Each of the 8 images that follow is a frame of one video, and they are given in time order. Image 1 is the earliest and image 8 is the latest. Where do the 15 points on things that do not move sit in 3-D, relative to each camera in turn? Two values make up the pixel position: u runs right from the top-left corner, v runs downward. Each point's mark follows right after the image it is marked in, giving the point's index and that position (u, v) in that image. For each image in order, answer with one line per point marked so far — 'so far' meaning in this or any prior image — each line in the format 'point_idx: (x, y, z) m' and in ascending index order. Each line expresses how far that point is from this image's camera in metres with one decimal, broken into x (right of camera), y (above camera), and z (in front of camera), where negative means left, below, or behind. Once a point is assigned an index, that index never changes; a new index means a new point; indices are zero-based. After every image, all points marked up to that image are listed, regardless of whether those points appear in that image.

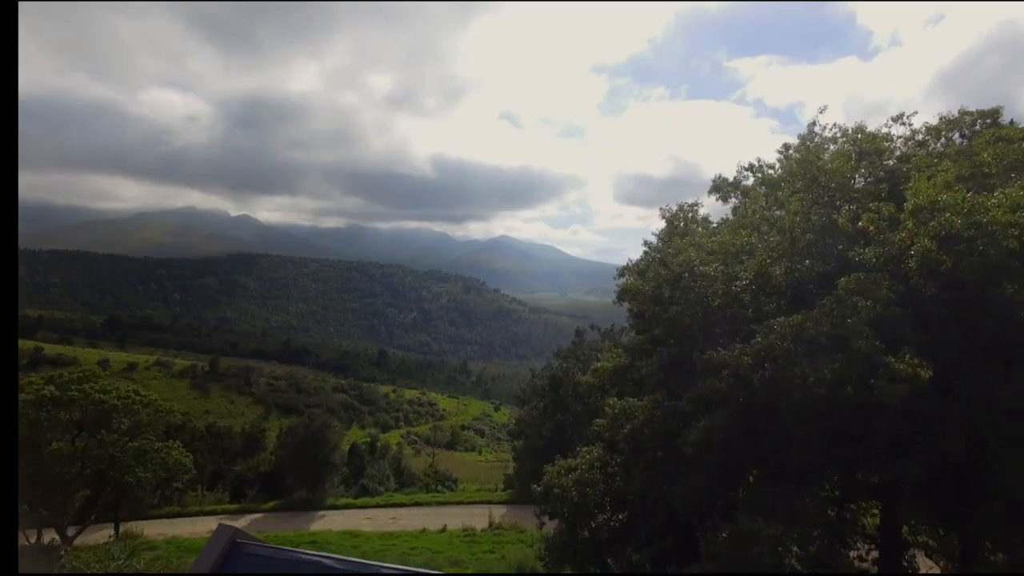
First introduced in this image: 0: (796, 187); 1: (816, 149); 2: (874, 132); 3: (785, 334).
0: (+5.2, +1.8, +11.0) m
1: (+6.0, +2.6, +11.5) m
2: (+7.3, +3.1, +12.0) m
3: (+3.9, -0.7, +8.5) m
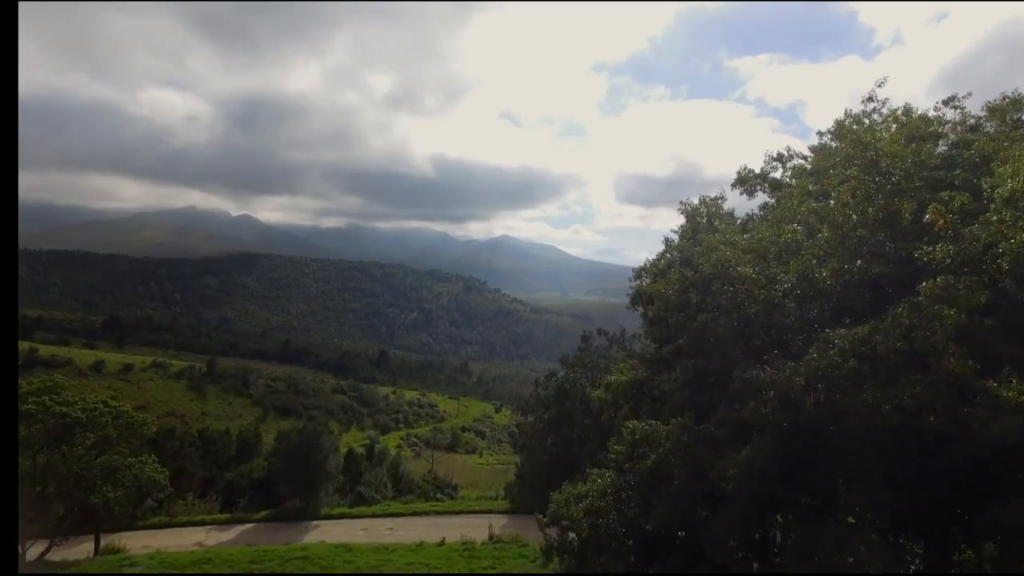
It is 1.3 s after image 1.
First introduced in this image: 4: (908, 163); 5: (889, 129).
0: (+5.3, +1.7, +9.5) m
1: (+6.0, +2.5, +10.0) m
2: (+7.3, +3.0, +10.5) m
3: (+3.9, -0.8, +7.0) m
4: (+6.0, +1.8, +8.9) m
5: (+6.5, +2.7, +10.3) m
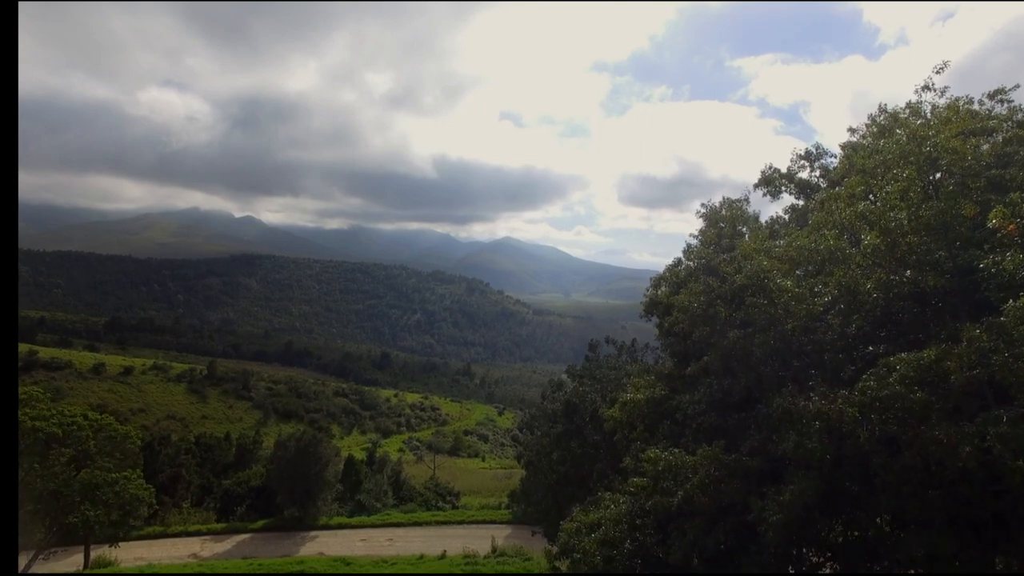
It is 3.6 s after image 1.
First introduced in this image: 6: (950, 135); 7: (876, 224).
0: (+5.4, +1.6, +8.6) m
1: (+6.1, +2.3, +9.0) m
2: (+7.4, +2.8, +9.5) m
3: (+4.0, -0.9, +6.1) m
4: (+6.0, +1.6, +7.9) m
5: (+6.6, +2.5, +9.3) m
6: (+6.0, +2.0, +8.1) m
7: (+4.9, +0.8, +8.0) m
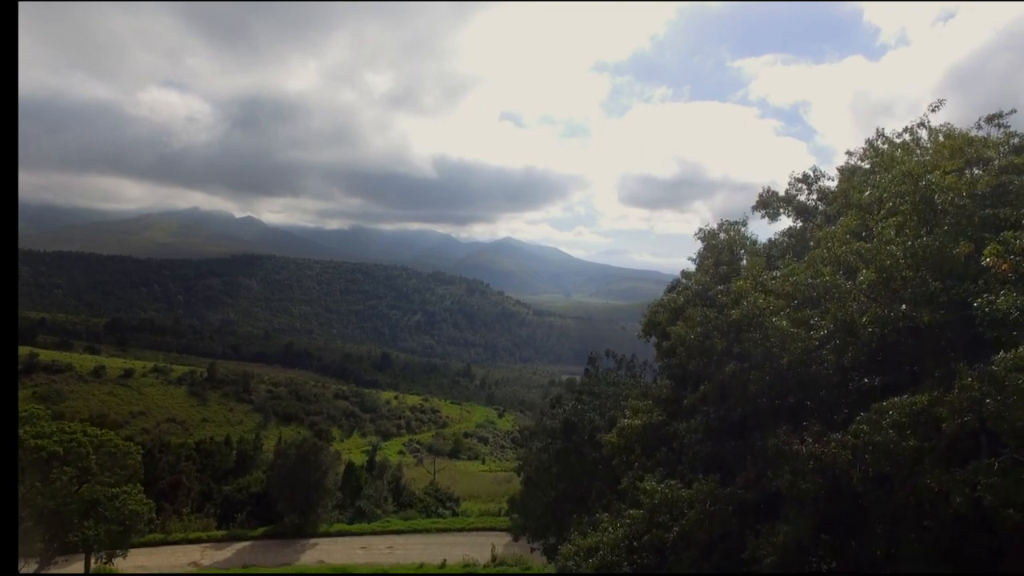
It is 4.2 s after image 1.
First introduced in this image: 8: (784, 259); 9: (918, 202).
0: (+5.4, +1.1, +8.6) m
1: (+6.1, +1.9, +9.0) m
2: (+7.4, +2.4, +9.6) m
3: (+4.0, -1.4, +6.1) m
4: (+6.0, +1.1, +8.0) m
5: (+6.6, +2.1, +9.3) m
6: (+5.9, +1.5, +8.1) m
7: (+4.8, +0.3, +8.0) m
8: (+5.2, +0.7, +11.6) m
9: (+5.6, +1.1, +8.3) m
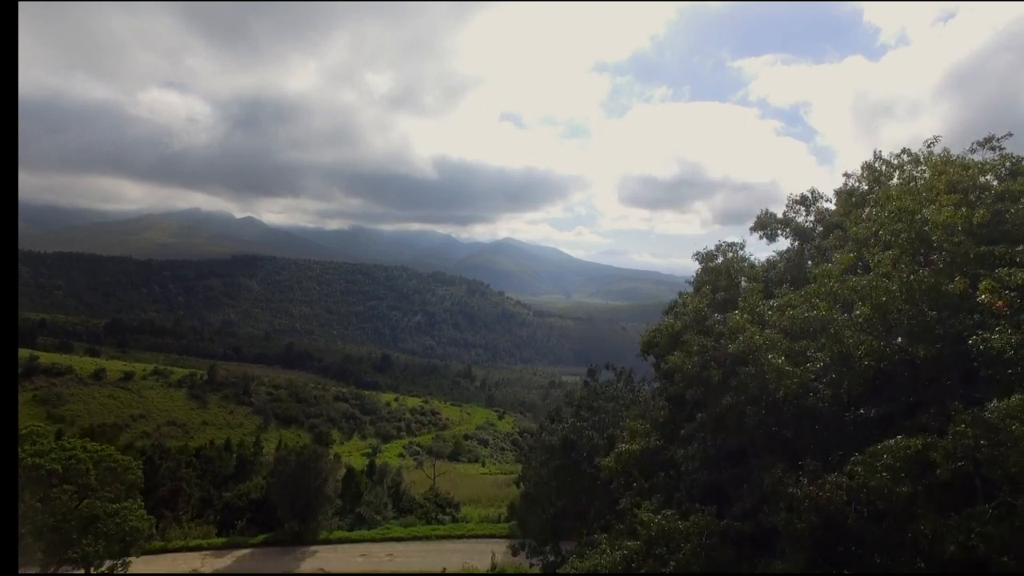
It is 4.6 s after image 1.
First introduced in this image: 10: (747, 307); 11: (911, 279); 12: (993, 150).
0: (+5.3, +0.7, +8.6) m
1: (+6.0, +1.4, +9.1) m
2: (+7.4, +2.0, +9.6) m
3: (+3.9, -1.8, +6.1) m
4: (+6.0, +0.7, +8.0) m
5: (+6.6, +1.6, +9.4) m
6: (+5.9, +1.1, +8.2) m
7: (+4.8, -0.1, +8.1) m
8: (+5.2, +0.2, +11.6) m
9: (+5.6, +0.7, +8.3) m
10: (+4.0, -0.3, +10.3) m
11: (+5.2, +0.1, +7.7) m
12: (+9.3, +2.7, +11.6) m
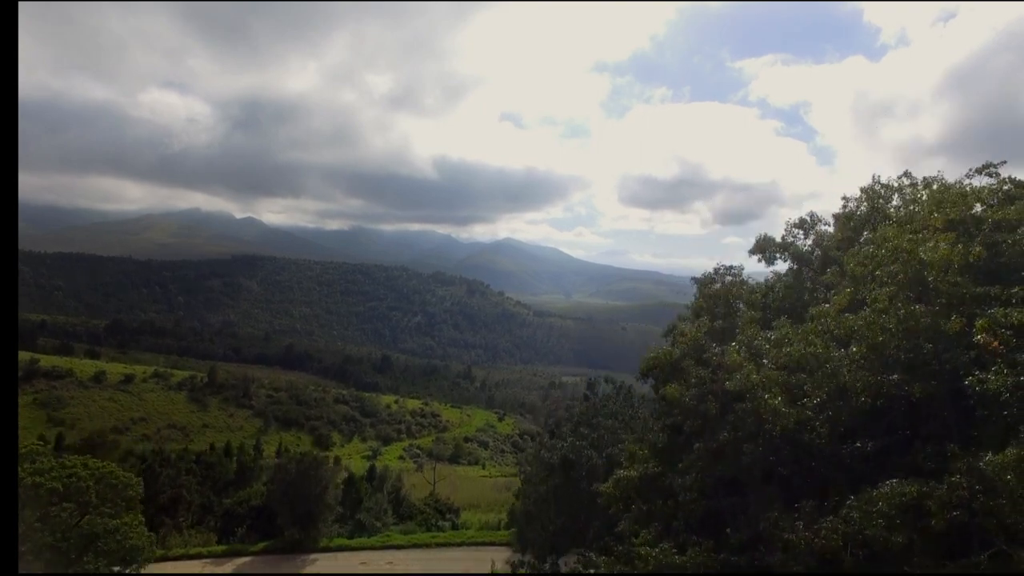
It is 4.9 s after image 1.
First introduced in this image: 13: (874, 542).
0: (+5.3, +0.2, +8.7) m
1: (+6.0, +1.0, +9.1) m
2: (+7.3, +1.5, +9.6) m
3: (+3.9, -2.3, +6.2) m
4: (+5.9, +0.2, +8.0) m
5: (+6.5, +1.2, +9.4) m
6: (+5.9, +0.6, +8.2) m
7: (+4.8, -0.6, +8.1) m
8: (+5.2, -0.2, +11.6) m
9: (+5.6, +0.2, +8.4) m
10: (+4.0, -0.8, +10.3) m
11: (+5.1, -0.4, +7.7) m
12: (+9.3, +2.2, +11.6) m
13: (+3.8, -2.6, +6.2) m
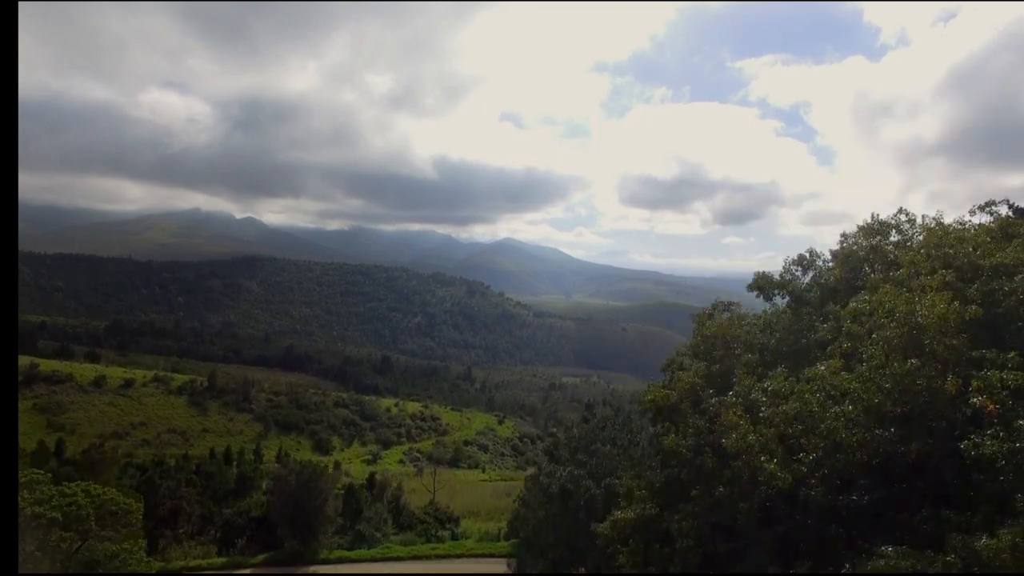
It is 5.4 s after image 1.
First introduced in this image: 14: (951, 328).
0: (+5.3, -0.5, +8.7) m
1: (+6.0, +0.2, +9.1) m
2: (+7.3, +0.7, +9.6) m
3: (+3.9, -3.0, +6.2) m
4: (+5.9, -0.5, +8.0) m
5: (+6.5, +0.4, +9.4) m
6: (+5.8, -0.1, +8.2) m
7: (+4.7, -1.3, +8.1) m
8: (+5.1, -1.0, +11.6) m
9: (+5.5, -0.6, +8.4) m
10: (+4.0, -1.5, +10.3) m
11: (+5.1, -1.1, +7.8) m
12: (+9.3, +1.5, +11.6) m
13: (+3.8, -3.4, +6.2) m
14: (+6.2, -0.4, +8.2) m
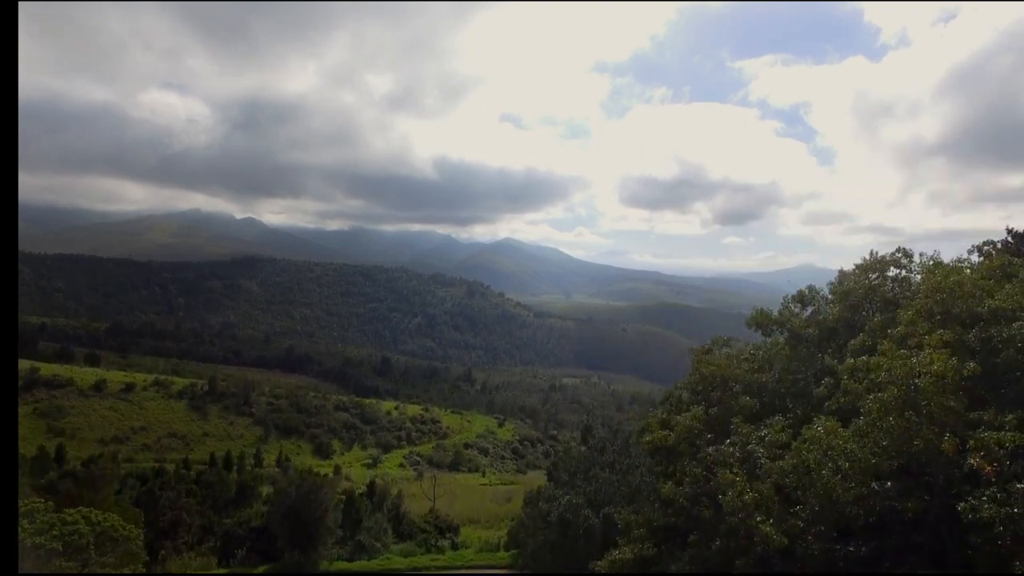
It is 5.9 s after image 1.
0: (+5.2, -1.3, +8.7) m
1: (+6.0, -0.5, +9.1) m
2: (+7.3, 0.0, +9.7) m
3: (+3.9, -3.8, +6.2) m
4: (+5.9, -1.2, +8.1) m
5: (+6.5, -0.3, +9.4) m
6: (+5.8, -0.9, +8.2) m
7: (+4.7, -2.0, +8.1) m
8: (+5.1, -1.7, +11.7) m
9: (+5.5, -1.3, +8.4) m
10: (+3.9, -2.2, +10.3) m
11: (+5.1, -1.8, +7.8) m
12: (+9.2, +0.8, +11.7) m
13: (+3.8, -4.1, +6.3) m
14: (+6.2, -1.1, +8.2) m
